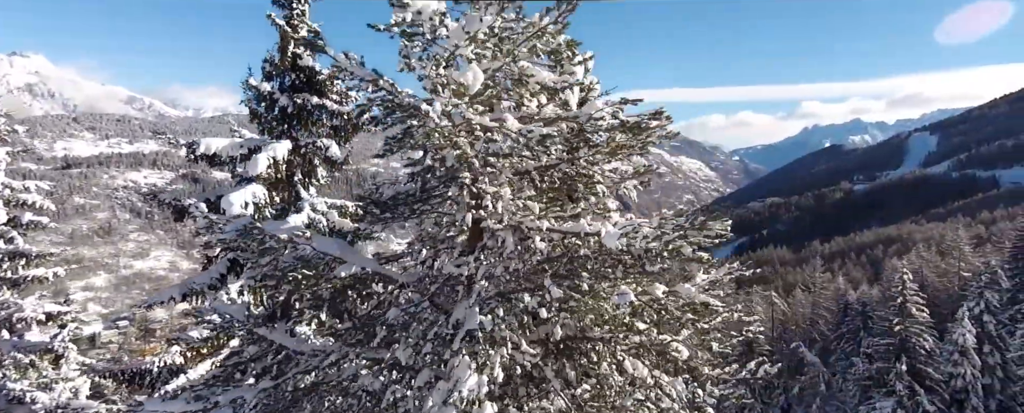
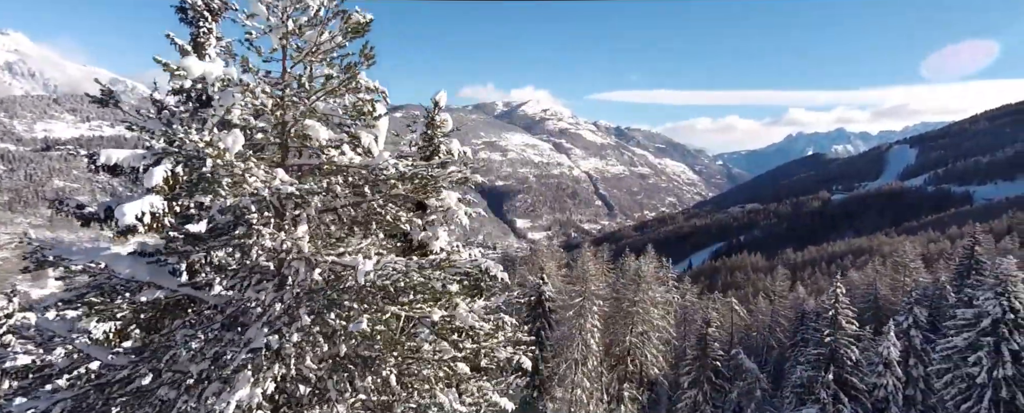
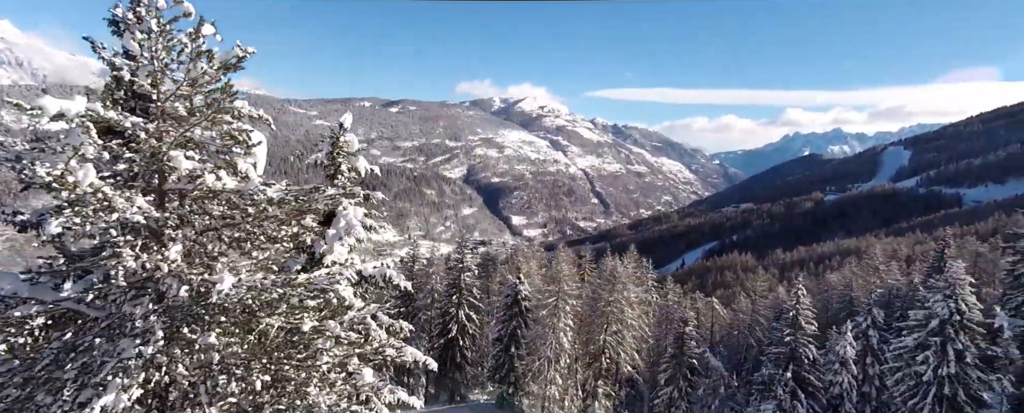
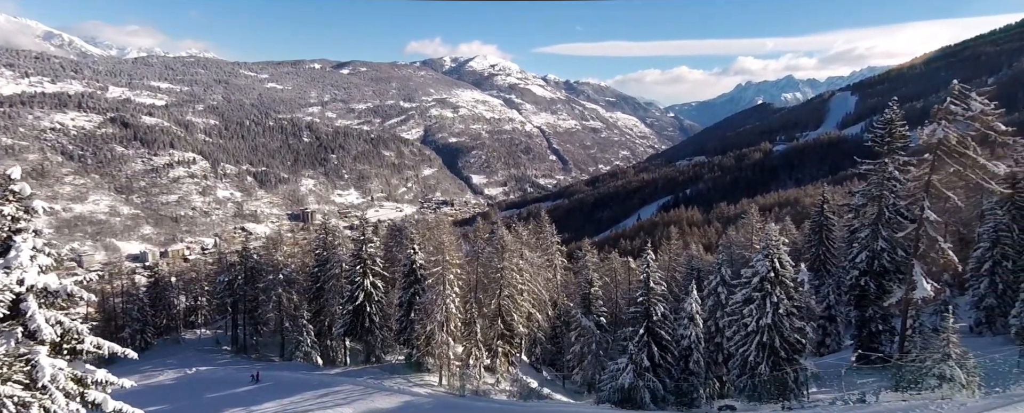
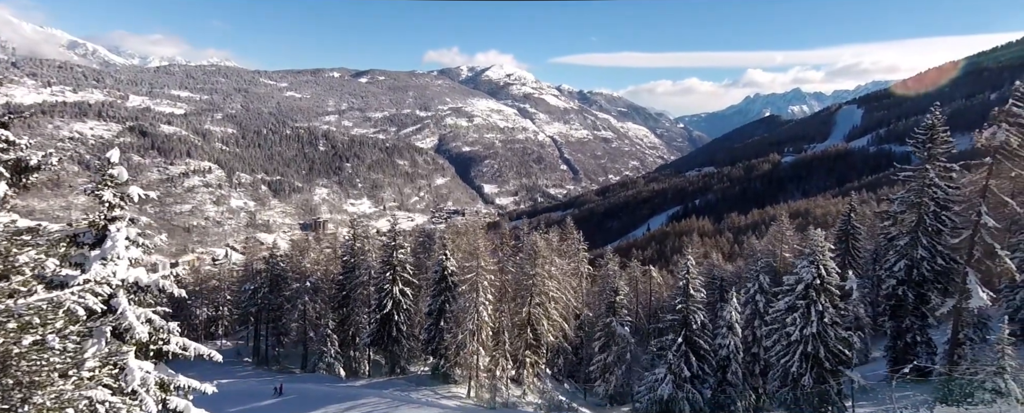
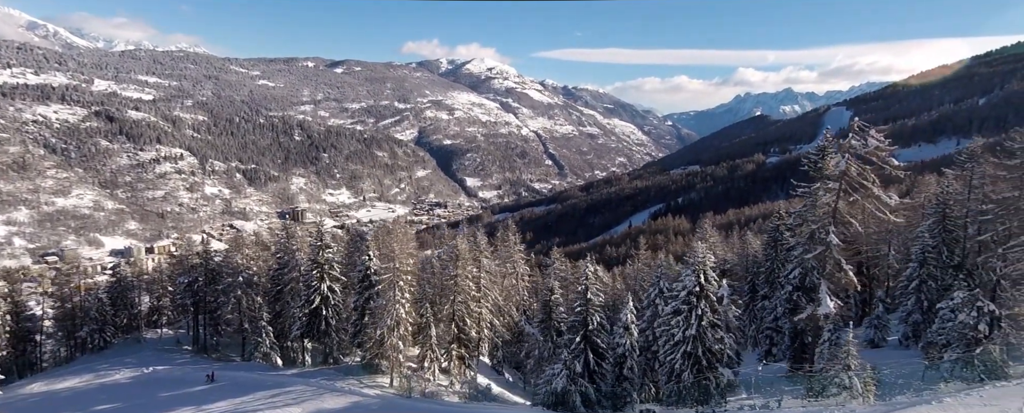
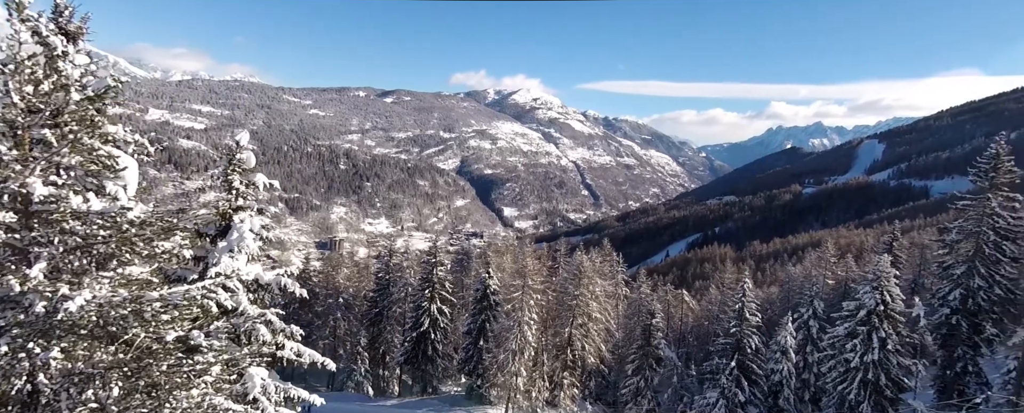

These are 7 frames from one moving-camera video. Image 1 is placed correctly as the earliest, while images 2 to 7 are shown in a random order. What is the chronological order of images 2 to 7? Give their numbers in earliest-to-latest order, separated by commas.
2, 3, 7, 5, 4, 6
